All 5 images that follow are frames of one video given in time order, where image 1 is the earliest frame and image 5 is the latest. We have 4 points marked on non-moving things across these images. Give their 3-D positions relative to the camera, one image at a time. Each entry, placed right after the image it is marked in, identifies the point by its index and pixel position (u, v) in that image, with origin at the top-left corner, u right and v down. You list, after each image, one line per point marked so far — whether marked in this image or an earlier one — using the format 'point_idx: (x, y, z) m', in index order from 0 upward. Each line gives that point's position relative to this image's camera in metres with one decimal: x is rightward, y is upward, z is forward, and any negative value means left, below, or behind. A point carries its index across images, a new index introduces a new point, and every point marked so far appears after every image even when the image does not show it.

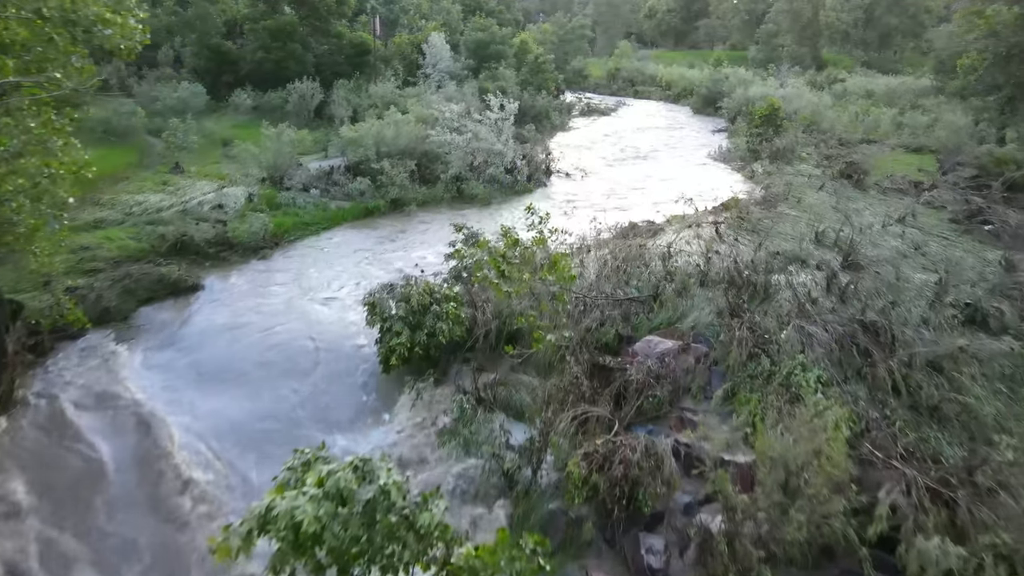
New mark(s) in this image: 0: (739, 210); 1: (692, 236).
0: (+3.7, +1.3, +11.9) m
1: (+2.6, +0.7, +10.6) m
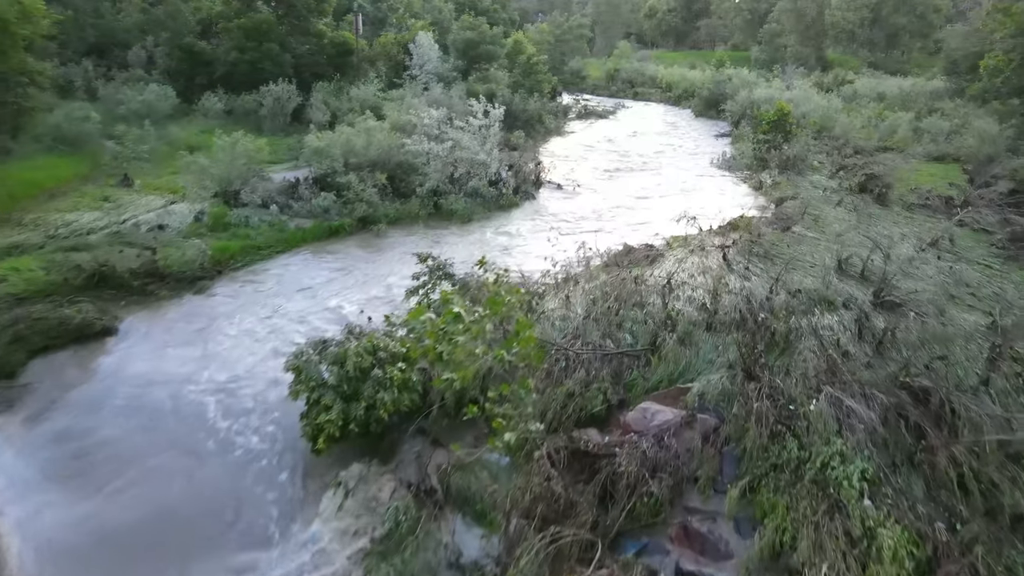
0: (+3.4, +0.8, +10.5) m
1: (+2.3, +0.3, +9.2) m
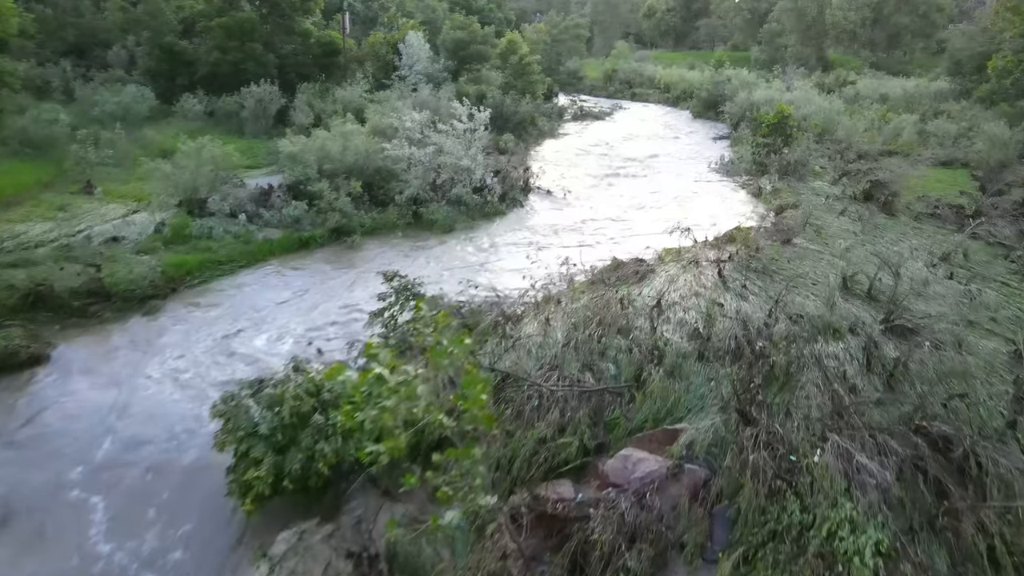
0: (+3.2, +0.6, +9.8) m
1: (+2.1, +0.1, +8.5) m
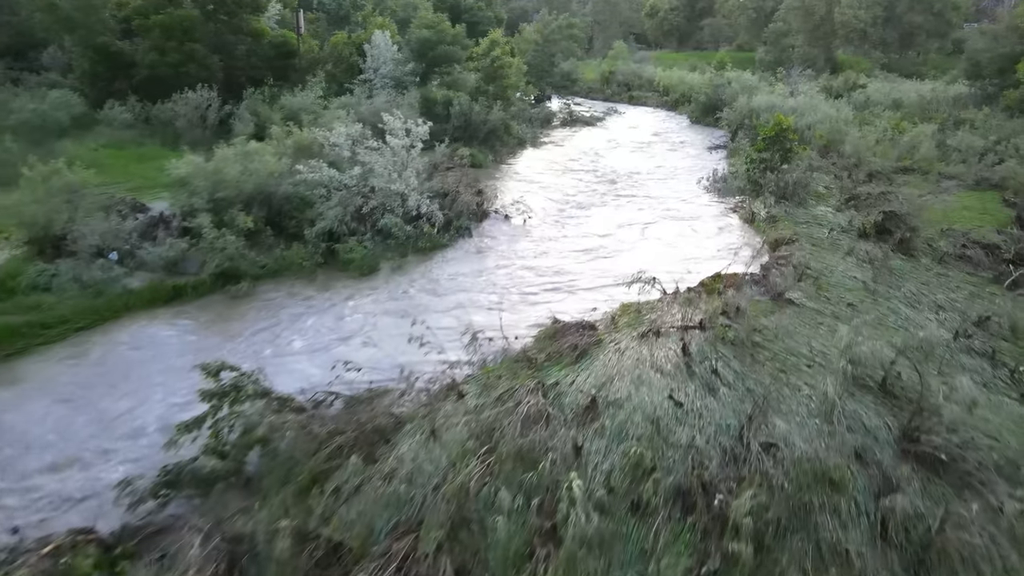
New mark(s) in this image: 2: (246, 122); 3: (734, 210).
0: (+2.2, -0.2, +7.6) m
1: (+1.1, -0.7, +6.3) m
2: (-6.4, +3.9, +17.4) m
3: (+4.1, +1.4, +13.4) m
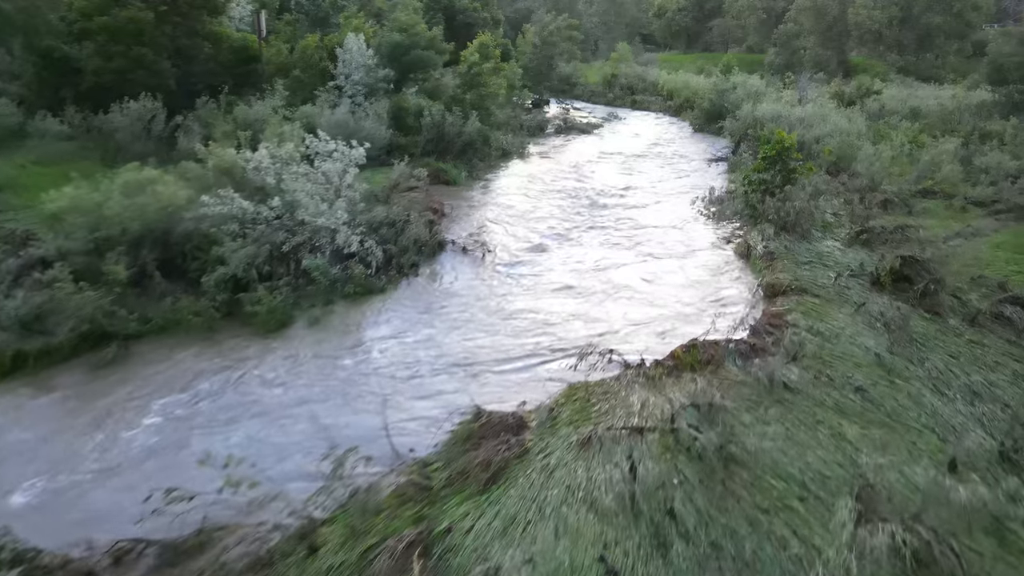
0: (+1.5, -0.8, +5.9) m
1: (+0.4, -1.4, +4.6) m
2: (-6.9, +3.3, +15.8) m
3: (+3.4, +0.7, +11.6) m
